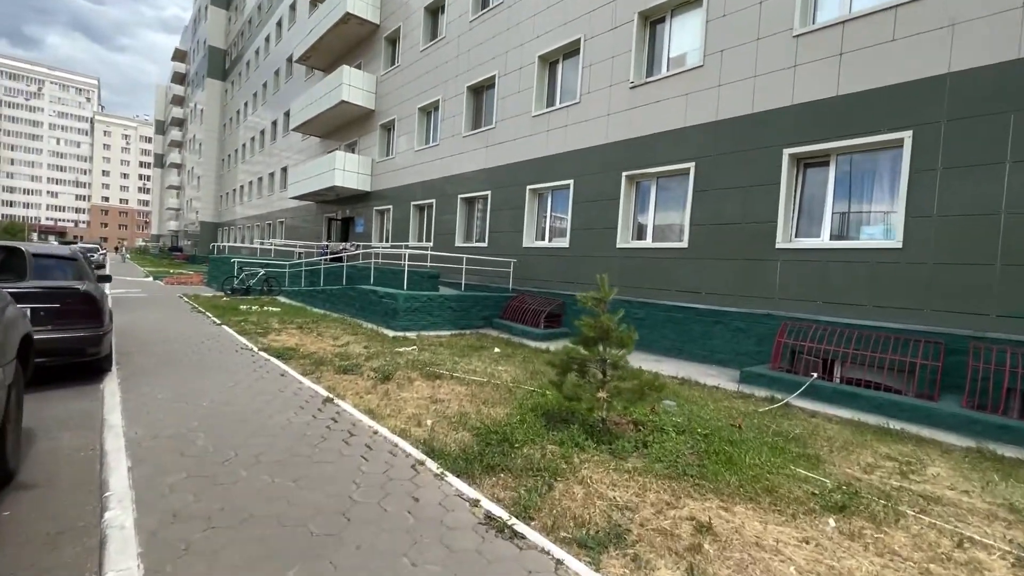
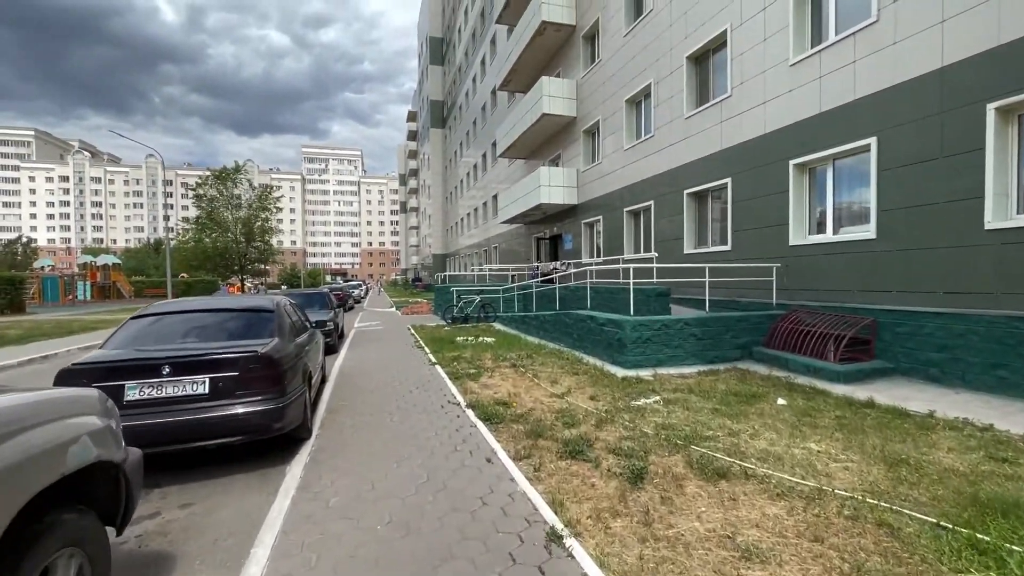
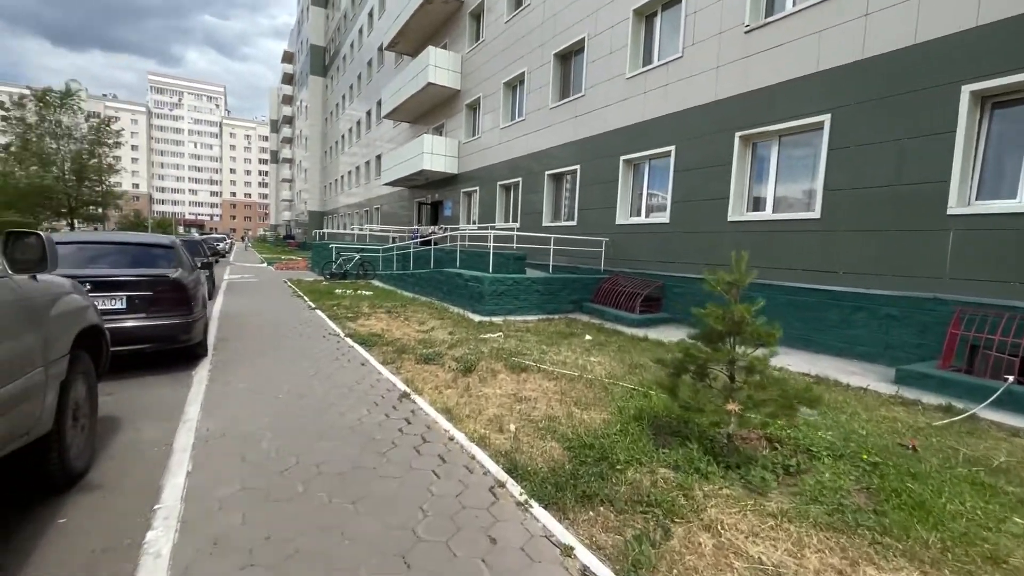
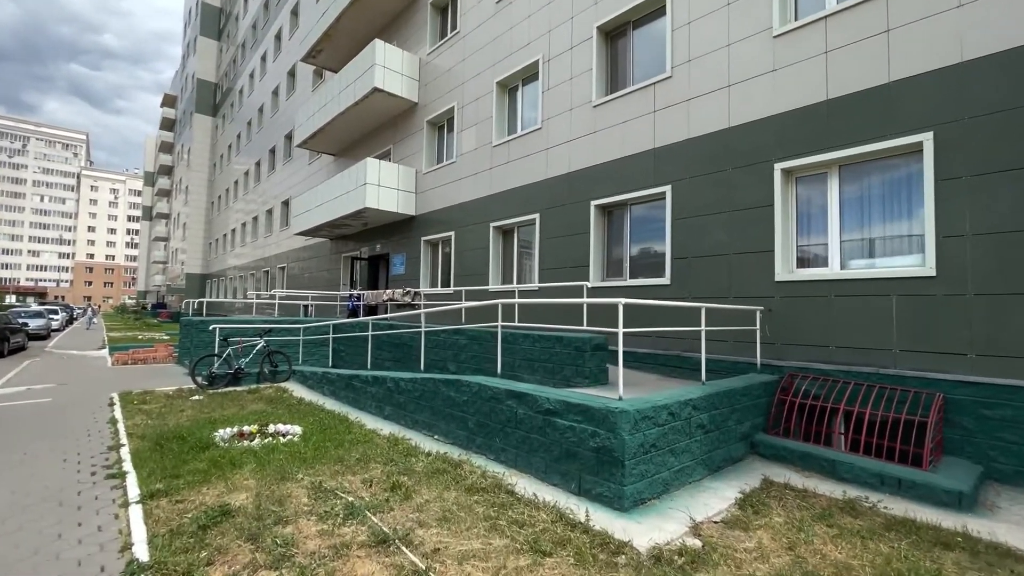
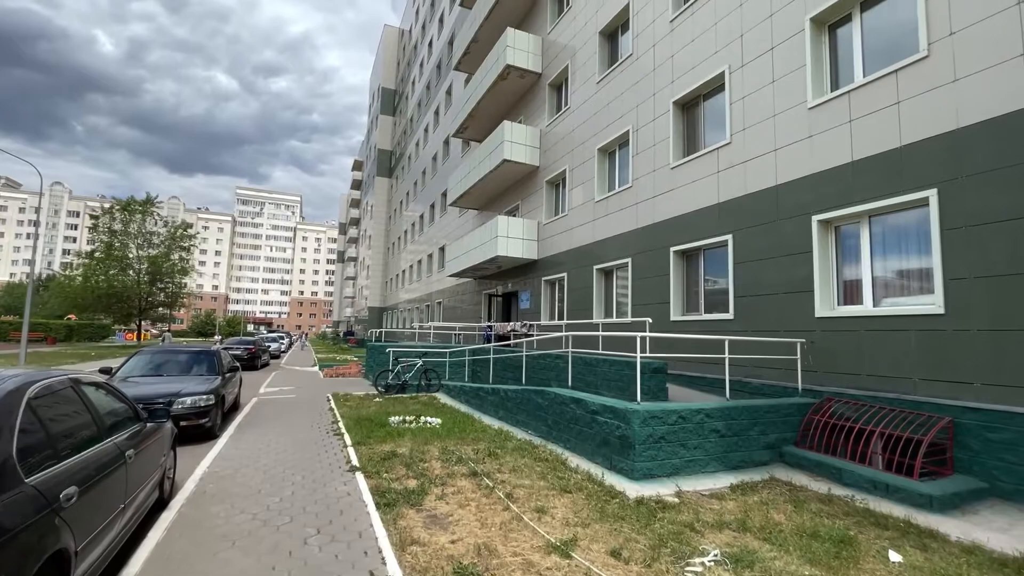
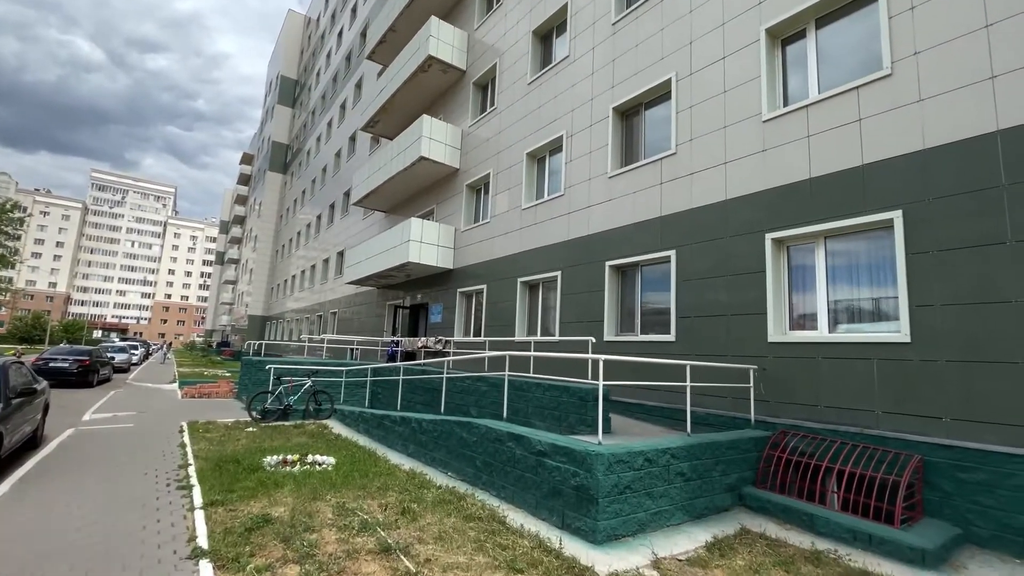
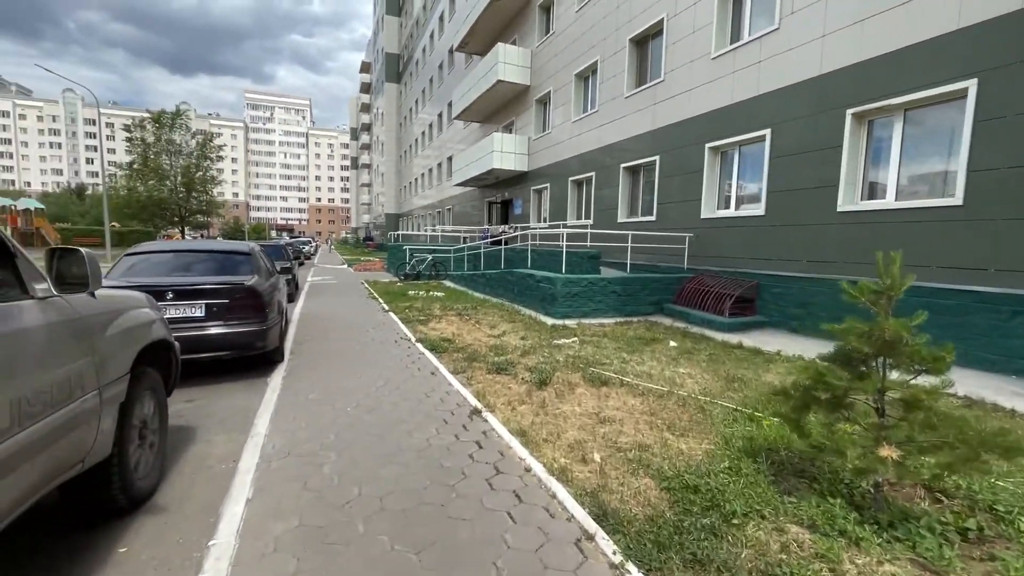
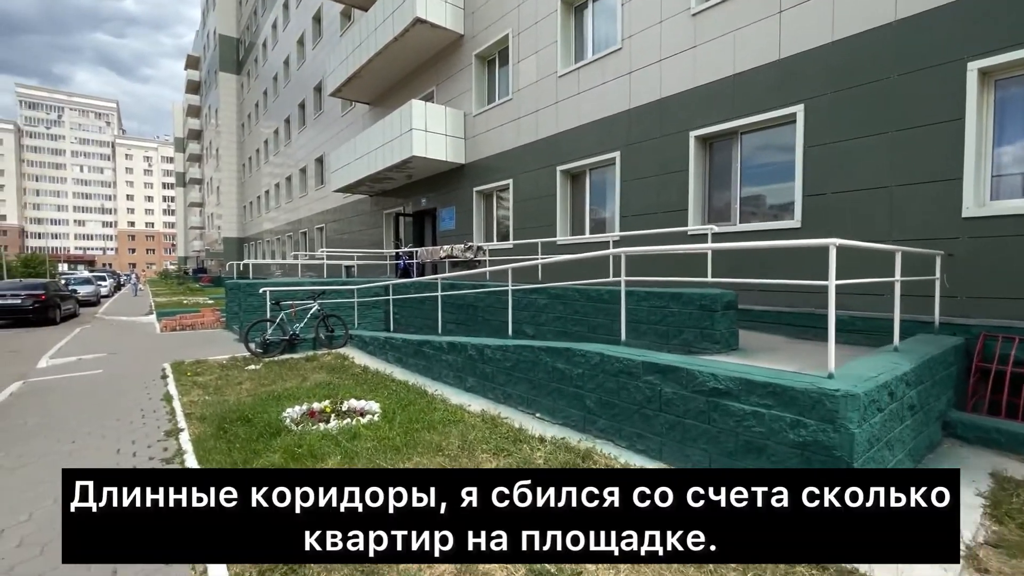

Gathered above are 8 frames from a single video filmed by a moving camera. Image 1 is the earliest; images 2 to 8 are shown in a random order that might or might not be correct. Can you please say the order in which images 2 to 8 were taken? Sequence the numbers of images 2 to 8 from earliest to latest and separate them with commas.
3, 7, 2, 5, 6, 4, 8
